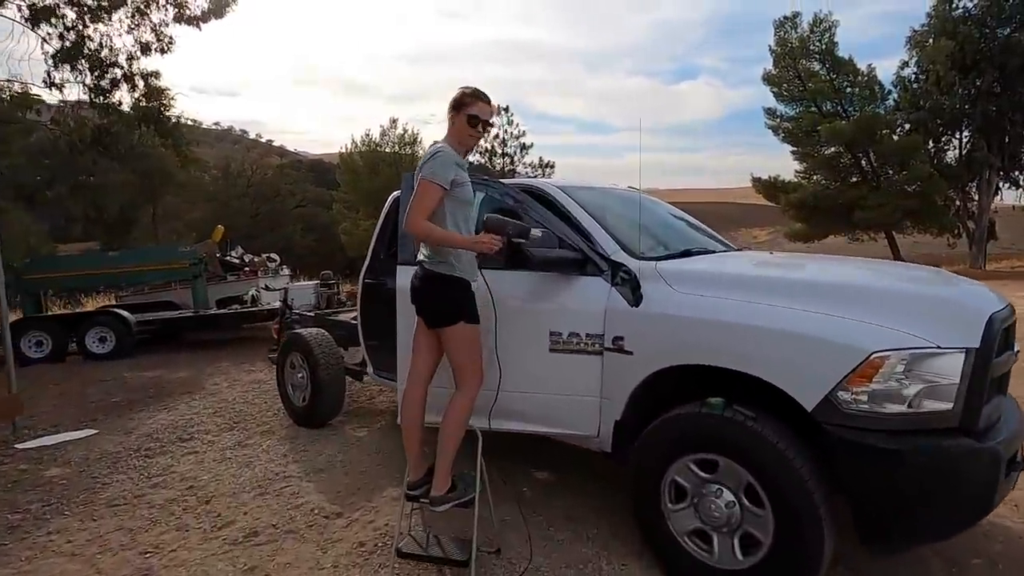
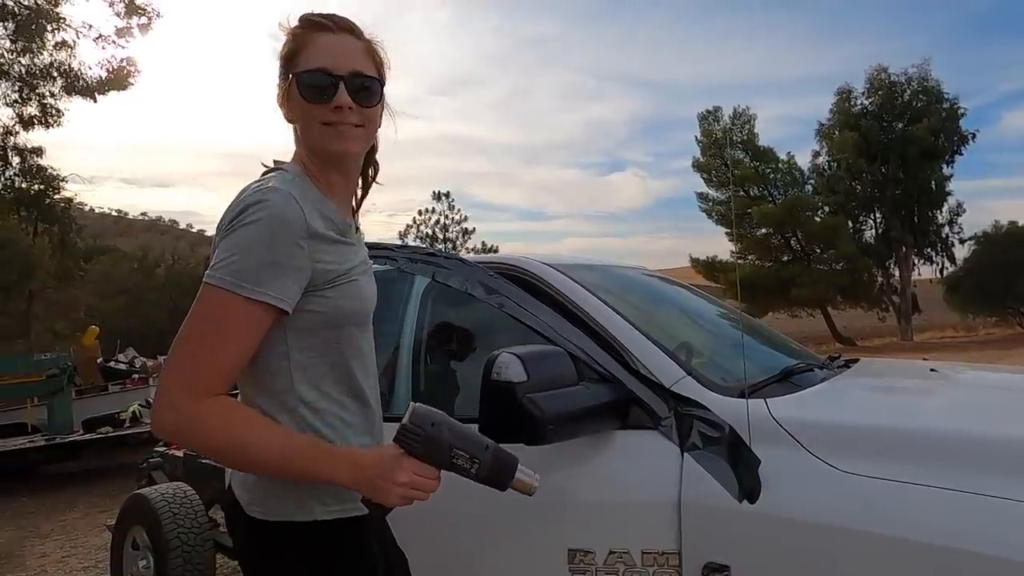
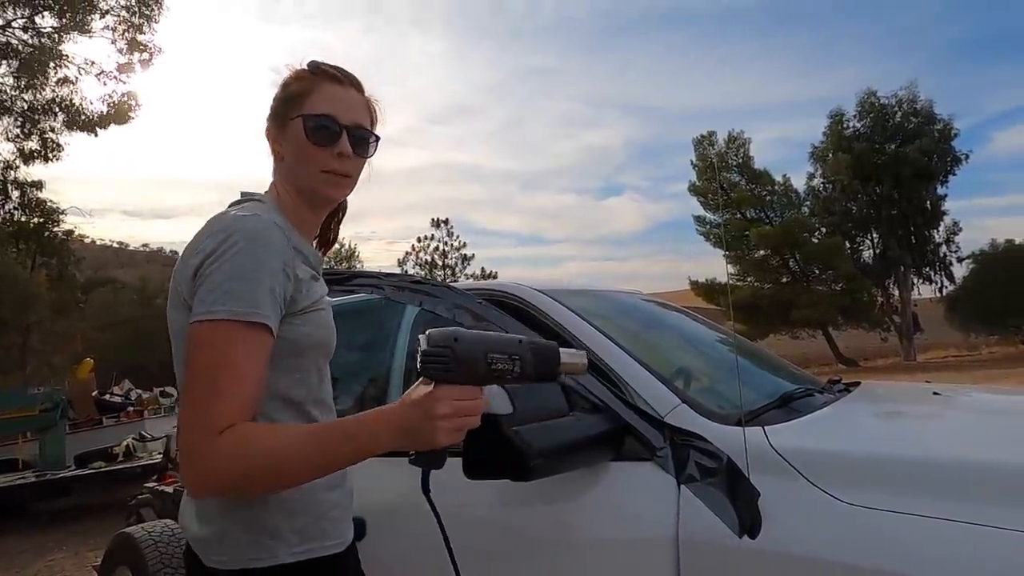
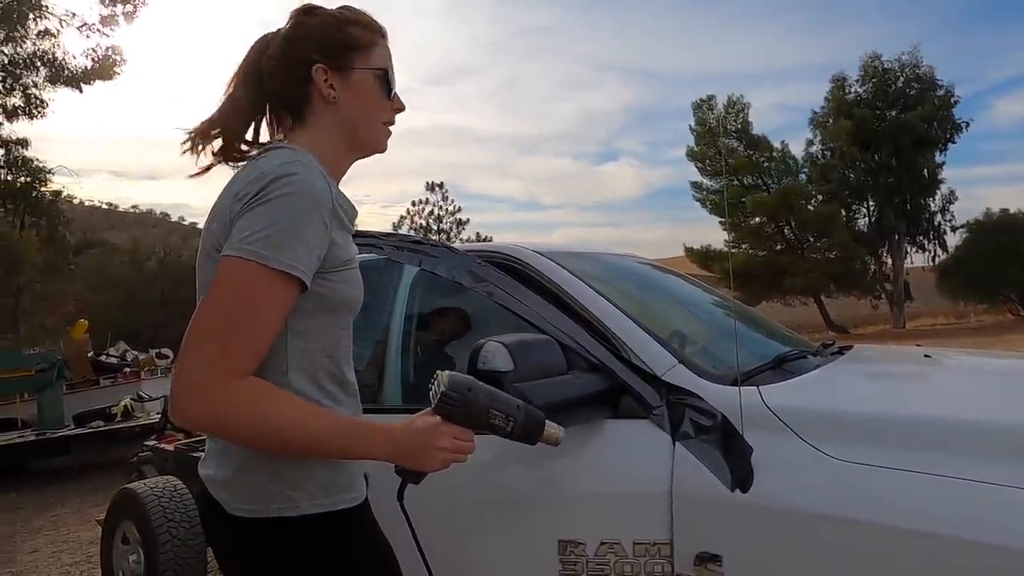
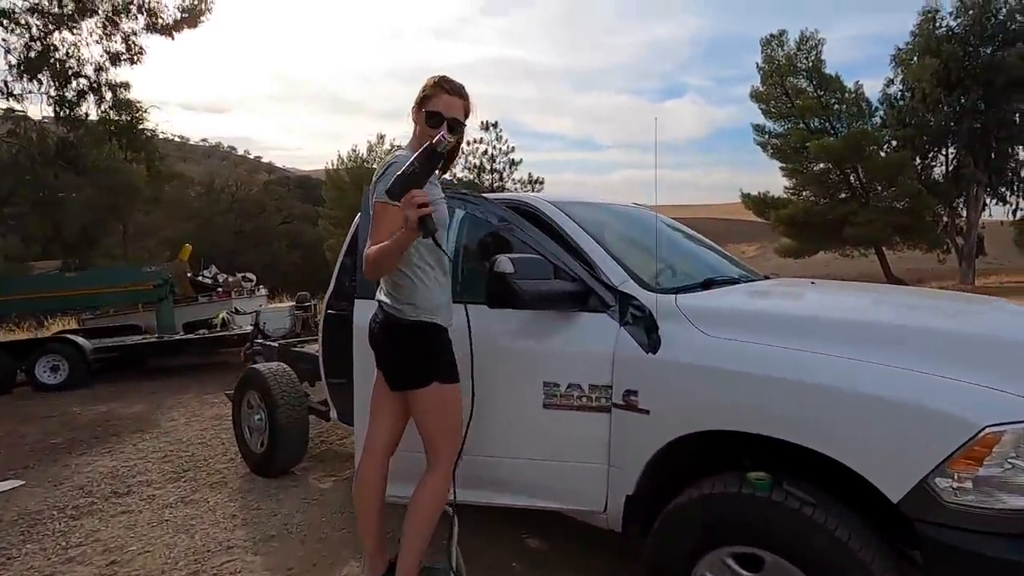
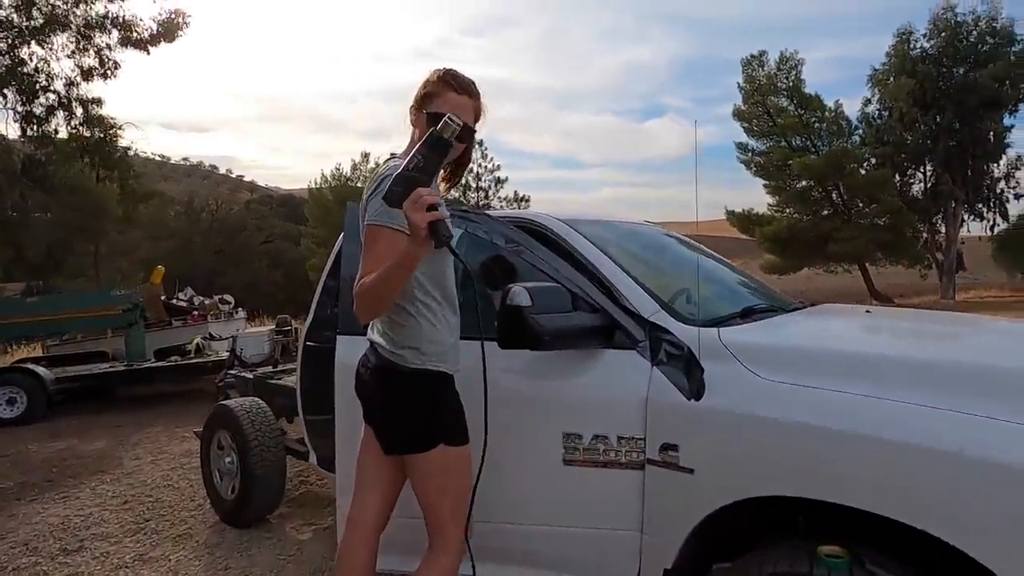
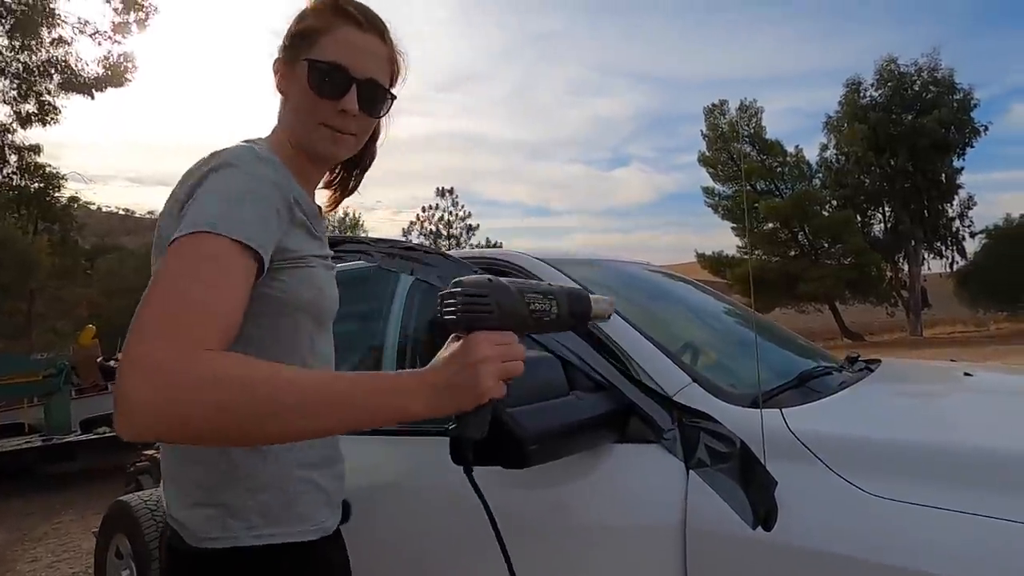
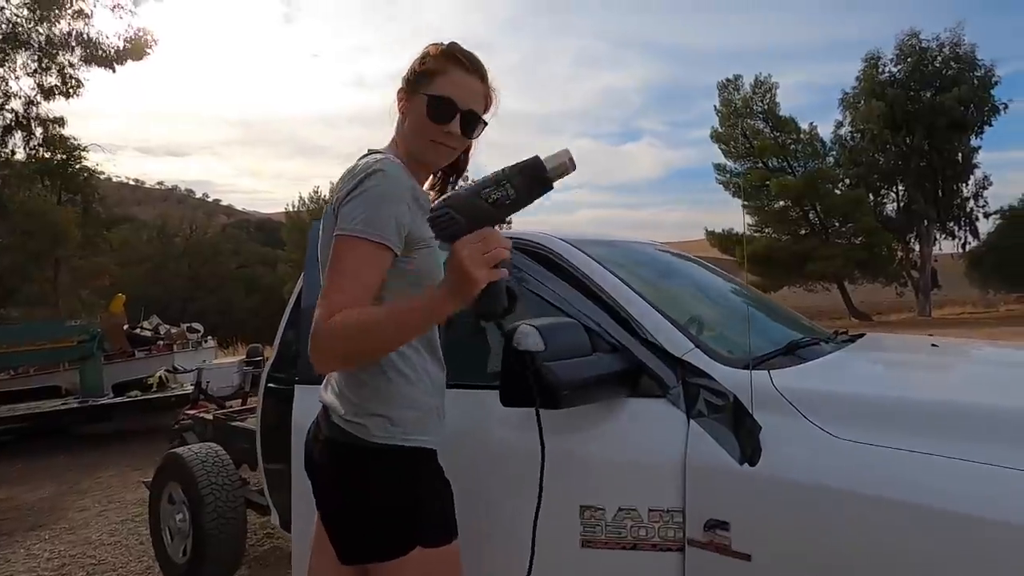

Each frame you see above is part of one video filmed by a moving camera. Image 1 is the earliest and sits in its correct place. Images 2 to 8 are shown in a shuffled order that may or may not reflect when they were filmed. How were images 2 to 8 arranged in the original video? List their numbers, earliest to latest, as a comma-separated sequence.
5, 6, 8, 7, 3, 4, 2
